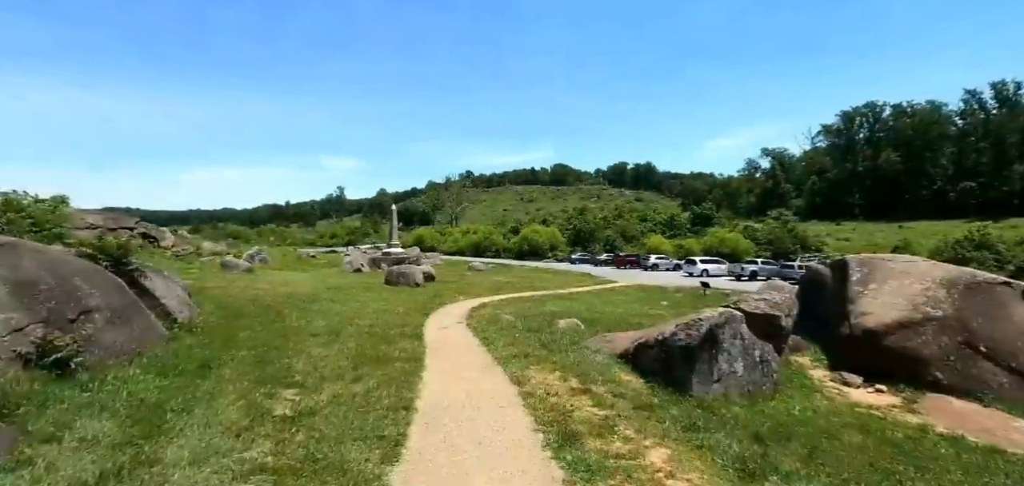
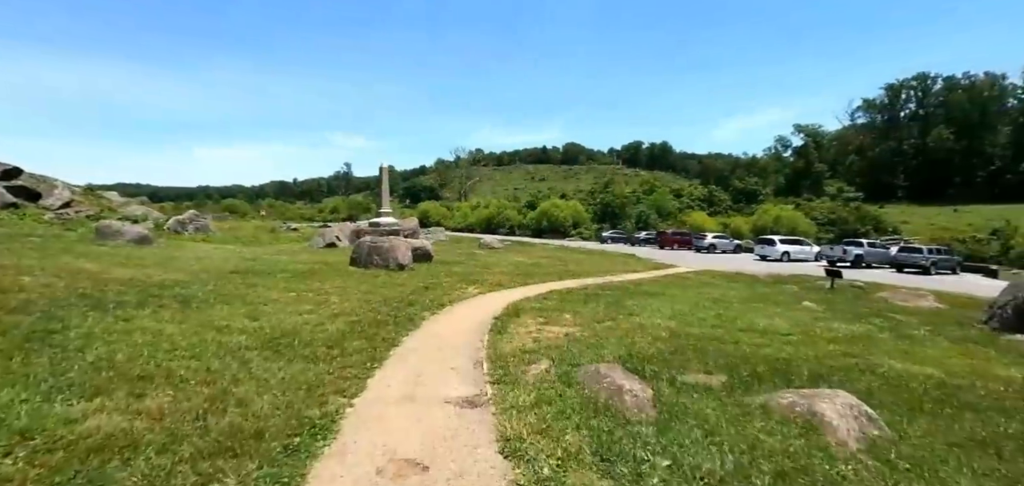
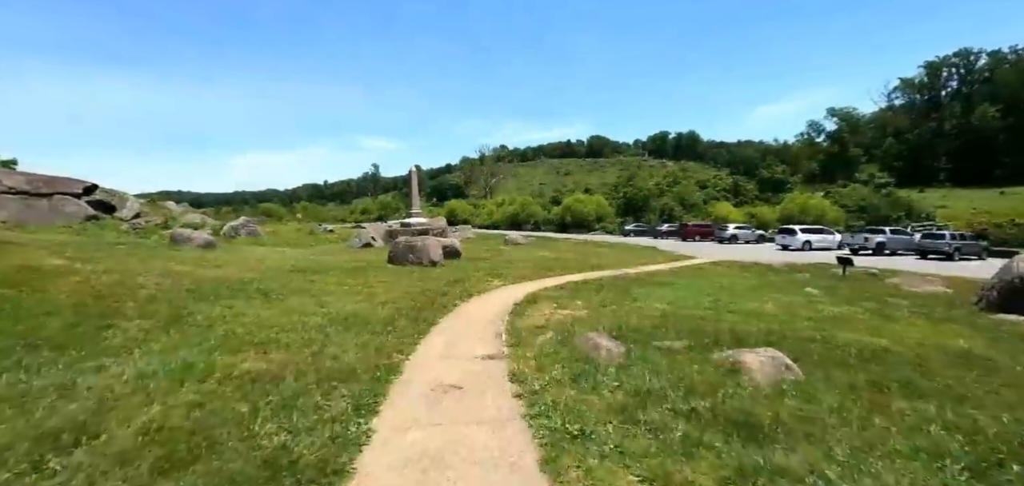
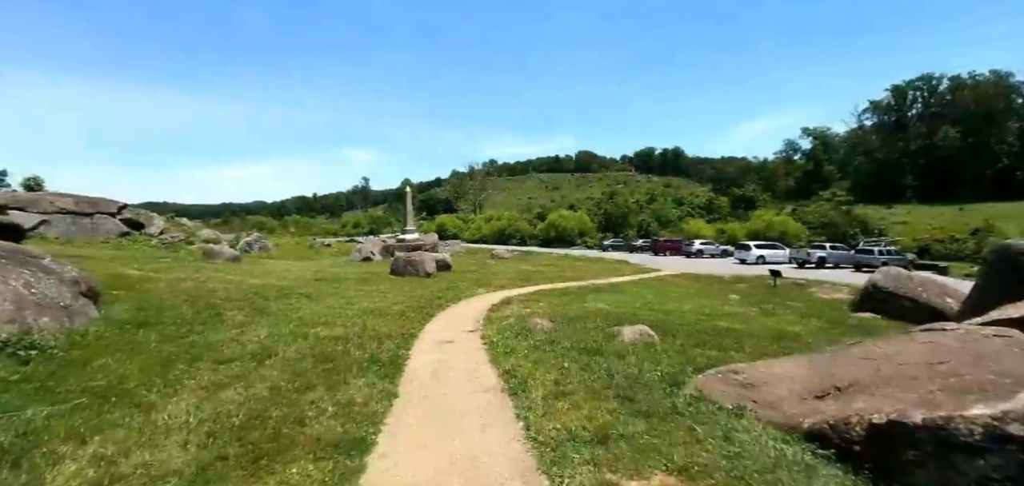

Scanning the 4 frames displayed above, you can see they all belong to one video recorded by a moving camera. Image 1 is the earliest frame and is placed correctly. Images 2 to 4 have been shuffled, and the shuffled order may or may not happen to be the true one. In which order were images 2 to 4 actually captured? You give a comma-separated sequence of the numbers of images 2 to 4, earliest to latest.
4, 3, 2
